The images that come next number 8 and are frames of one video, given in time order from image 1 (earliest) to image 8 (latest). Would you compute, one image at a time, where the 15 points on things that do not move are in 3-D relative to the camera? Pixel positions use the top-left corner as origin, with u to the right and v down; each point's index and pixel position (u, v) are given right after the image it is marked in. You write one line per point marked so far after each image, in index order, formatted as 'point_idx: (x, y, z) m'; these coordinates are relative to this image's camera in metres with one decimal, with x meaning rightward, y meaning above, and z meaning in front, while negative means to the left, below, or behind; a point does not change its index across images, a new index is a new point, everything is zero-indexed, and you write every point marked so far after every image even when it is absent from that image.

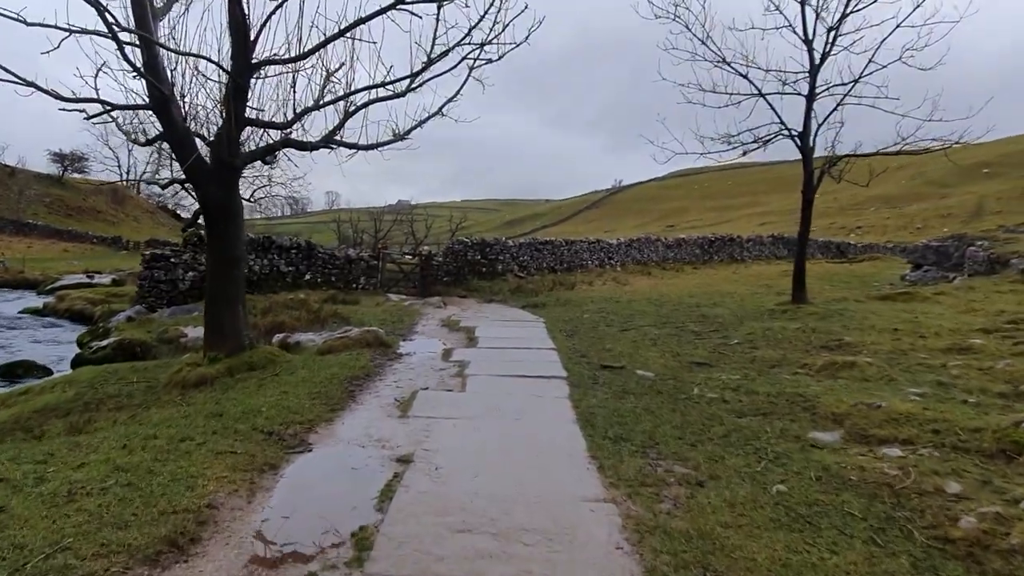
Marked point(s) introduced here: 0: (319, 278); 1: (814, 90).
0: (-5.1, +0.3, +19.3) m
1: (+5.9, +3.9, +14.4) m
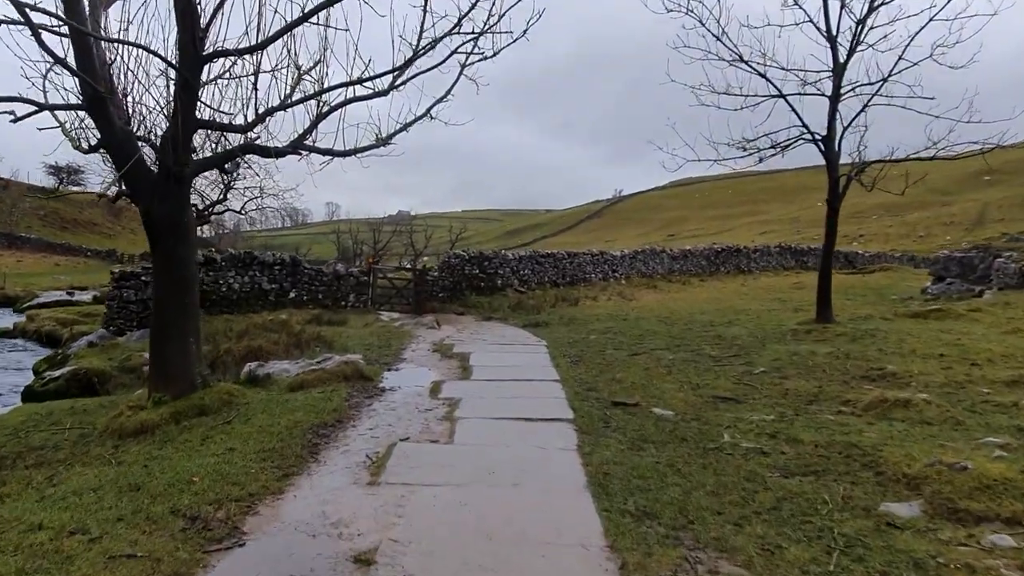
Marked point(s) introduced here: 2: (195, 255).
0: (-5.1, -0.2, +18.1) m
1: (+5.9, +3.5, +13.2) m
2: (-3.3, +0.4, +7.6) m
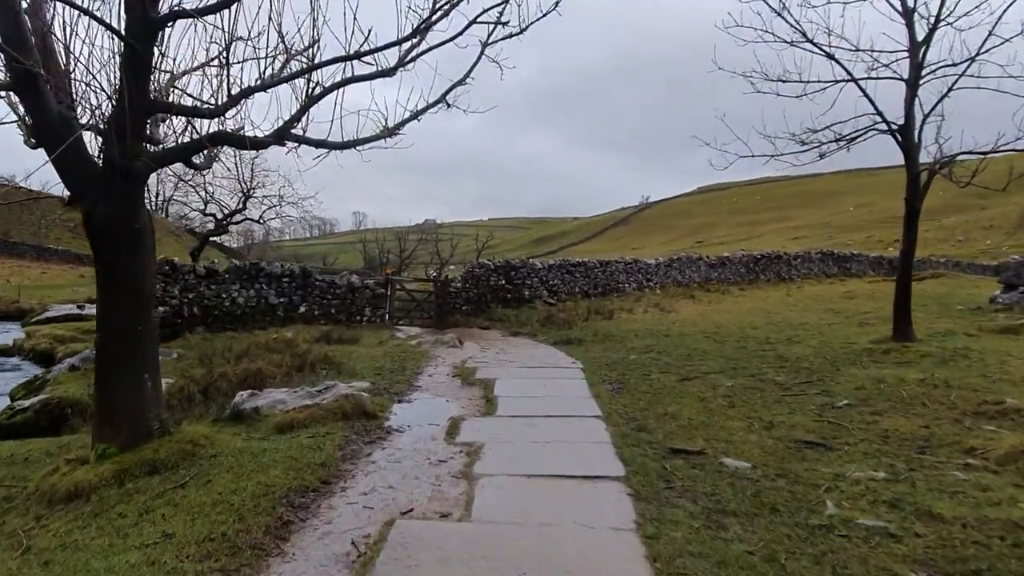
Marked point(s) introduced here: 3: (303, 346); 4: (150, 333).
0: (-4.5, -0.5, +16.7) m
1: (+6.3, +3.3, +11.4) m
2: (-3.0, +0.2, +6.1) m
3: (-3.8, -1.0, +13.4) m
4: (-3.0, -0.4, +6.1) m
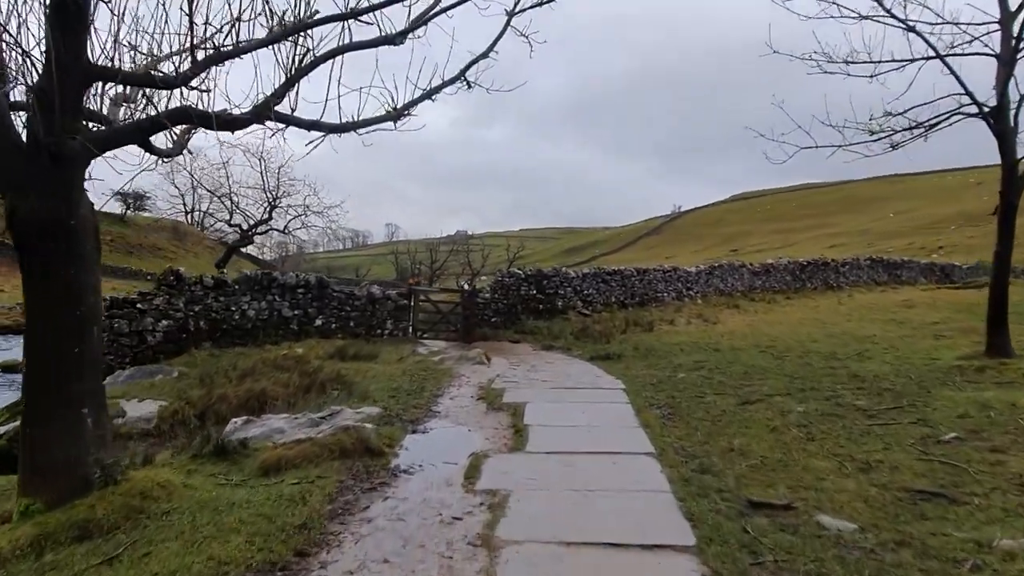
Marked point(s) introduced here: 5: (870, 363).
0: (-3.8, -0.7, +15.5) m
1: (+6.7, +3.2, +9.9) m
2: (-2.8, +0.1, +4.9) m
3: (-3.3, -1.2, +12.2) m
4: (-2.8, -0.5, +4.9) m
5: (+5.2, -1.1, +10.8) m
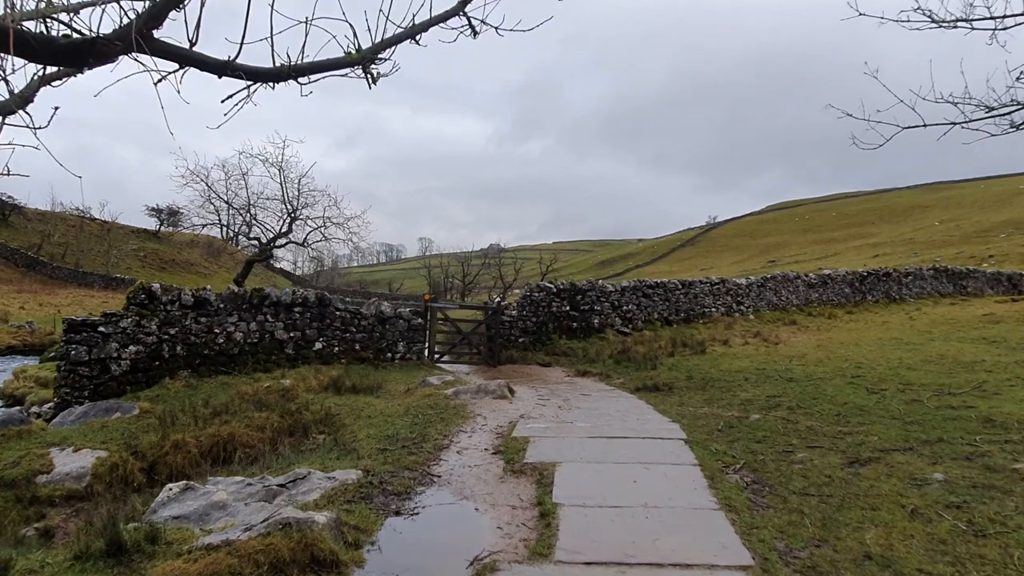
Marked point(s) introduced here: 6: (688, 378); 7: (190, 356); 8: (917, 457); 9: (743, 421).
0: (-3.2, -1.1, +13.5) m
1: (+7.0, +3.1, +7.4) m
2: (-2.7, -0.1, +2.9) m
3: (-2.9, -1.5, +10.1) m
4: (-2.7, -0.6, +2.9) m
5: (+5.5, -1.3, +8.3) m
6: (+2.7, -1.4, +11.5) m
7: (-5.2, -1.1, +11.8) m
8: (+3.7, -1.5, +6.7) m
9: (+2.6, -1.5, +8.4) m
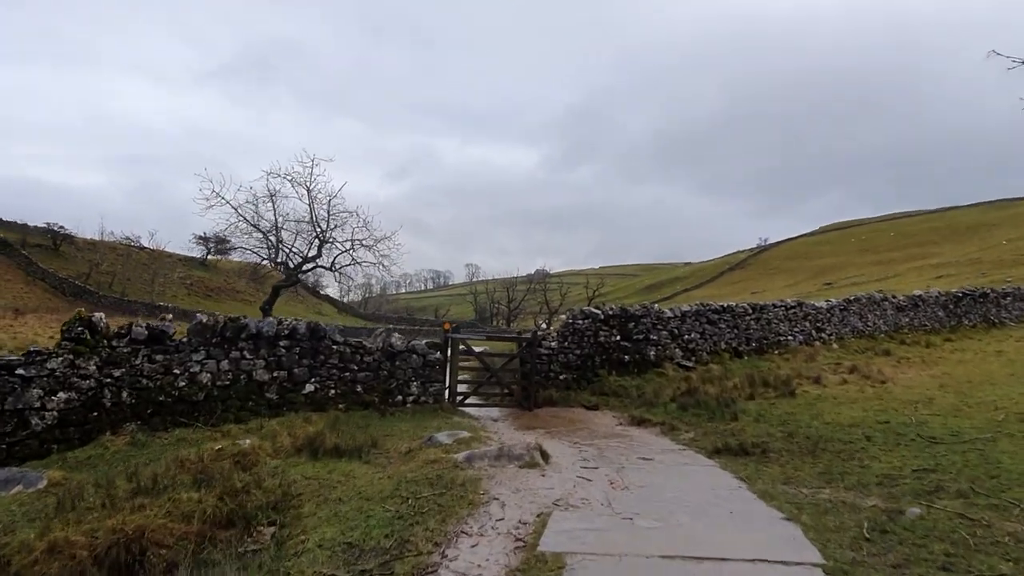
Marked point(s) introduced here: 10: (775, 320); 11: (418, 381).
0: (-2.7, -1.5, +10.9) m
1: (+7.1, +2.9, +4.4) m
2: (-2.9, -0.1, +0.3) m
3: (-2.5, -1.8, +7.5) m
4: (-2.9, -0.6, +0.3) m
5: (+5.7, -1.5, +5.2) m
6: (+3.1, -1.7, +8.5) m
7: (-4.7, -1.5, +9.4) m
8: (+3.8, -1.6, +3.7) m
9: (+2.9, -1.7, +5.5) m
10: (+6.3, -0.8, +17.7) m
11: (-1.5, -1.5, +11.6) m
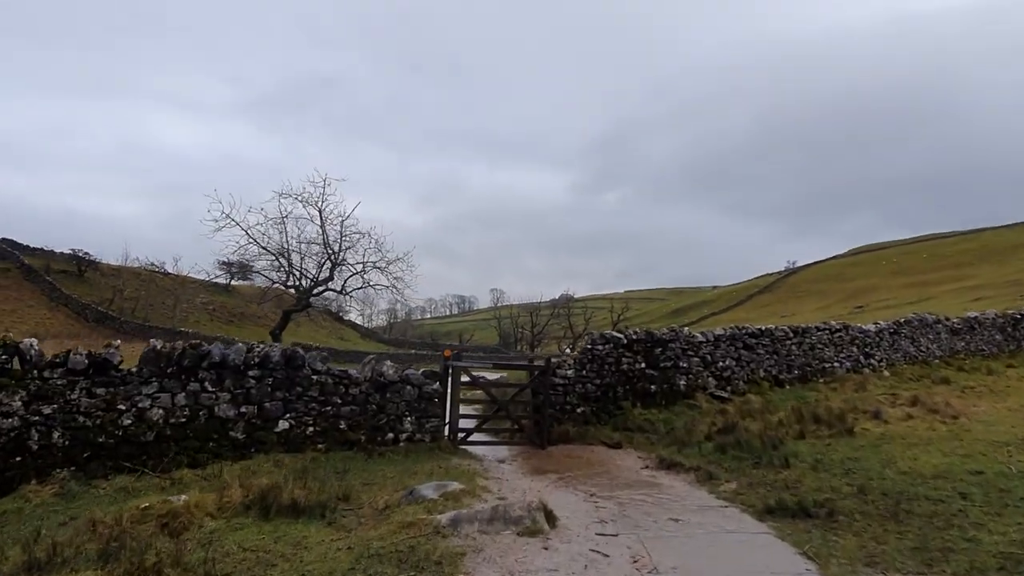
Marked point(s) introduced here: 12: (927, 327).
0: (-2.6, -1.8, +9.4) m
1: (+6.9, +2.9, +2.7) m
2: (-3.1, 0.0, -1.1) m
3: (-2.6, -2.0, +6.0) m
4: (-3.1, -0.6, -1.2) m
5: (+5.6, -1.5, +3.4) m
6: (+3.1, -1.9, +6.8) m
7: (-4.7, -1.7, +7.9) m
8: (+3.6, -1.6, +1.9) m
9: (+2.8, -1.8, +3.8) m
10: (+6.7, -1.2, +15.9) m
11: (-1.4, -1.8, +10.1) m
12: (+11.0, -1.1, +19.5) m
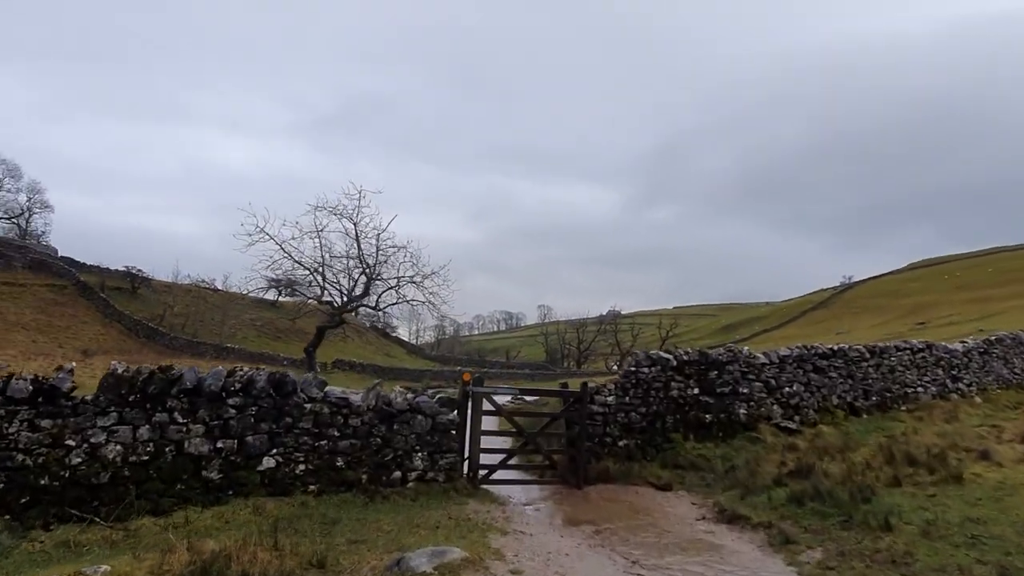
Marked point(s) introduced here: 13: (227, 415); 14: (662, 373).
0: (-2.3, -1.9, +8.0) m
1: (+6.8, +3.0, +0.8) m
2: (-3.5, +0.1, -2.4) m
3: (-2.5, -2.0, +4.6) m
4: (-3.5, -0.5, -2.5) m
5: (+5.5, -1.5, +1.5) m
6: (+3.3, -1.9, +5.0) m
7: (-4.5, -1.8, +6.6) m
8: (+3.4, -1.6, +0.1) m
9: (+2.7, -1.8, +2.0) m
10: (+7.3, -1.5, +13.9) m
11: (-1.1, -1.9, +8.6) m
12: (+11.9, -1.4, +17.2) m
13: (-3.0, -1.3, +7.8) m
14: (+2.2, -1.2, +10.9) m
